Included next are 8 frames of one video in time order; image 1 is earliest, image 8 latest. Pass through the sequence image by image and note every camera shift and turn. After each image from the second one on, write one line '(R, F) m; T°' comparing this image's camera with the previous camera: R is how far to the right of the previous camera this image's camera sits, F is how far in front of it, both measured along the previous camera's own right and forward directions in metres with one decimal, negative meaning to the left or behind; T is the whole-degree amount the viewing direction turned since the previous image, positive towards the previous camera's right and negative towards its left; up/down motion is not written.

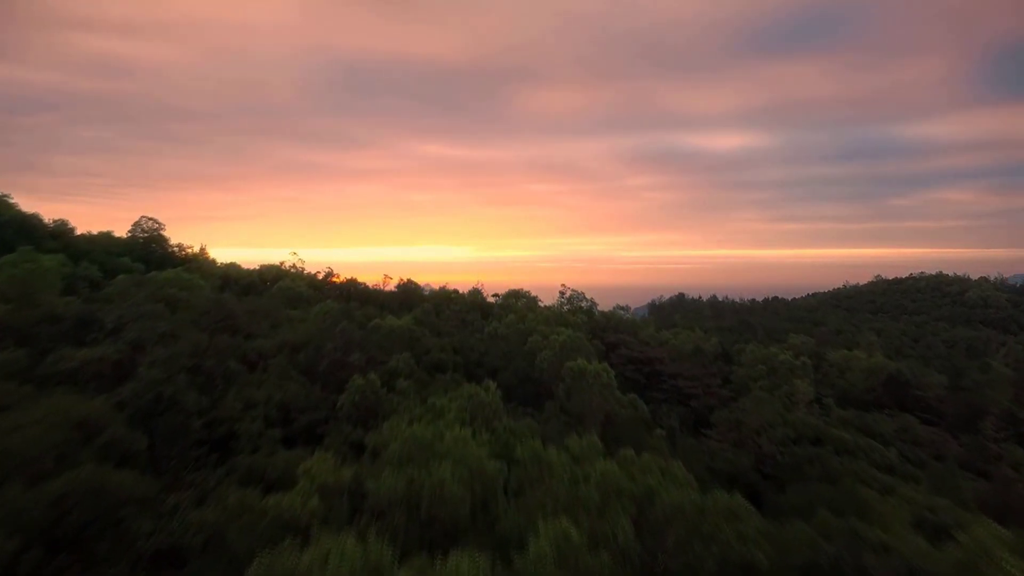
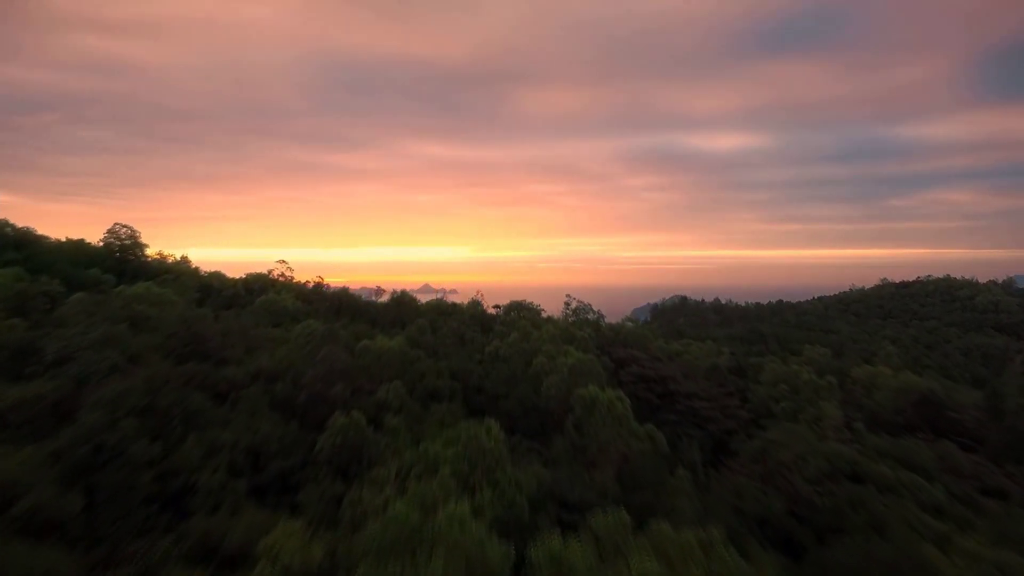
(-0.1, +0.9) m; 0°
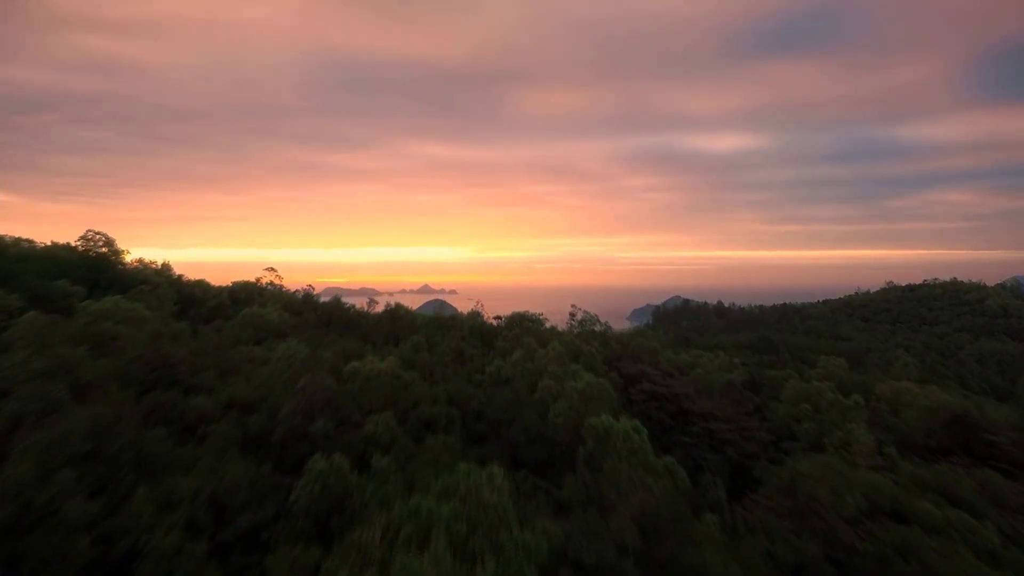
(-0.1, +0.8) m; 0°
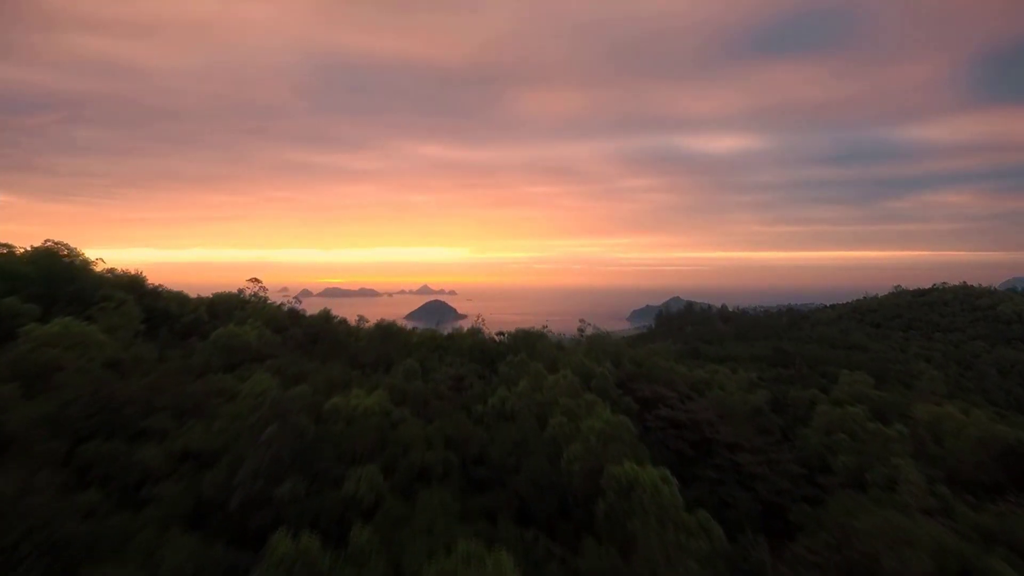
(-0.2, +1.0) m; 0°
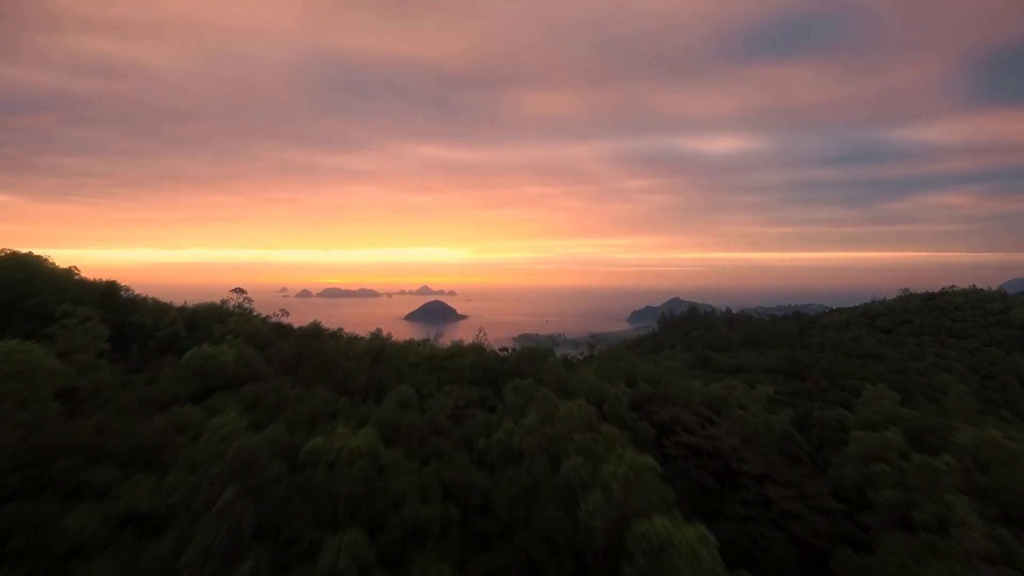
(-0.2, +0.9) m; 0°
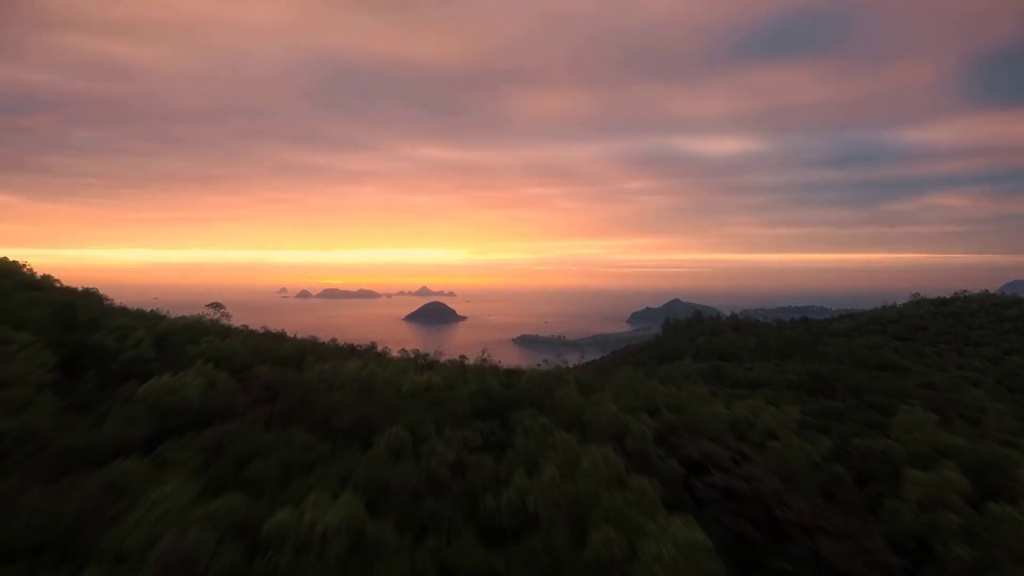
(-0.3, +1.2) m; 0°
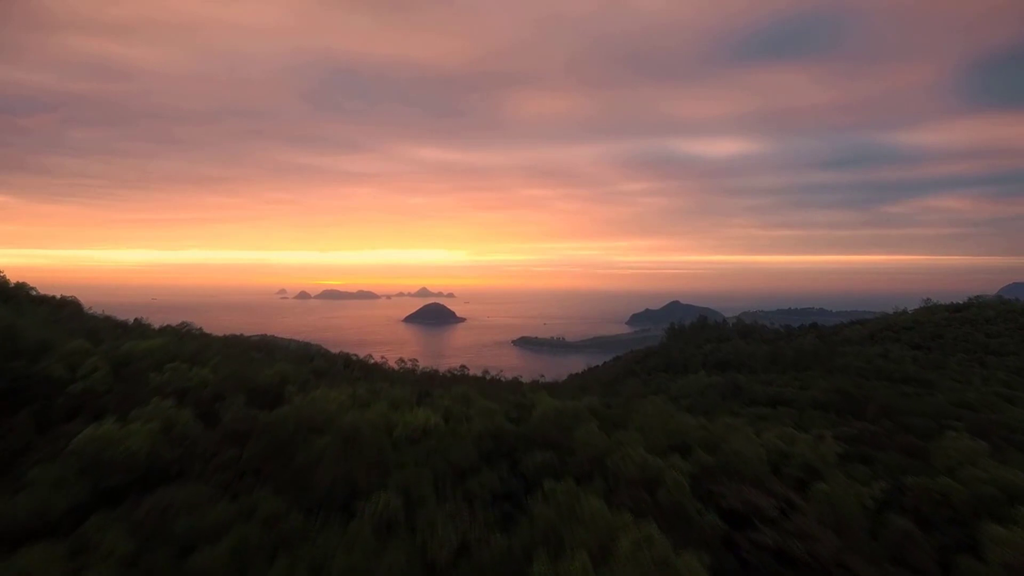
(-0.3, +1.2) m; 0°
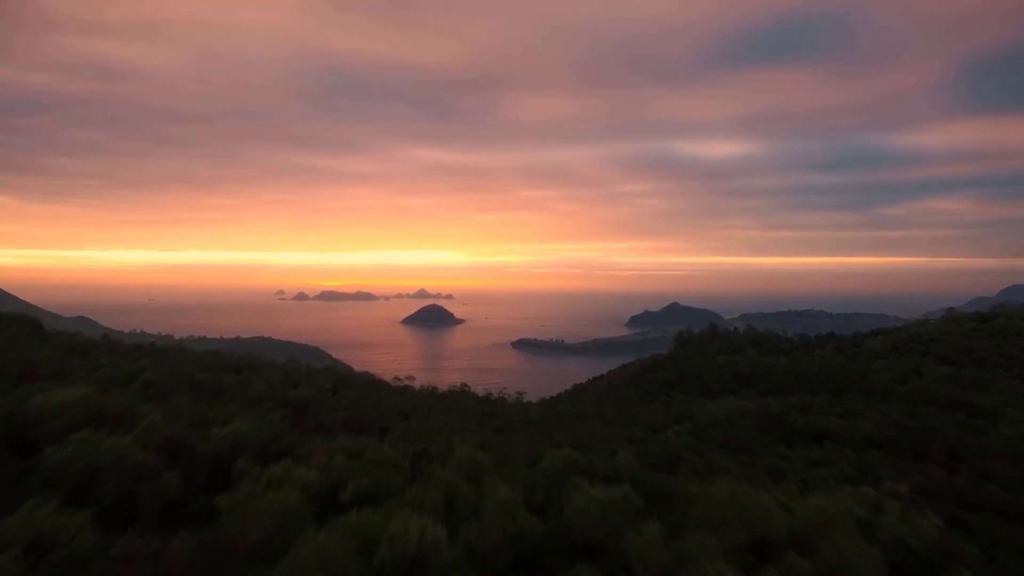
(-0.6, +2.2) m; 0°
